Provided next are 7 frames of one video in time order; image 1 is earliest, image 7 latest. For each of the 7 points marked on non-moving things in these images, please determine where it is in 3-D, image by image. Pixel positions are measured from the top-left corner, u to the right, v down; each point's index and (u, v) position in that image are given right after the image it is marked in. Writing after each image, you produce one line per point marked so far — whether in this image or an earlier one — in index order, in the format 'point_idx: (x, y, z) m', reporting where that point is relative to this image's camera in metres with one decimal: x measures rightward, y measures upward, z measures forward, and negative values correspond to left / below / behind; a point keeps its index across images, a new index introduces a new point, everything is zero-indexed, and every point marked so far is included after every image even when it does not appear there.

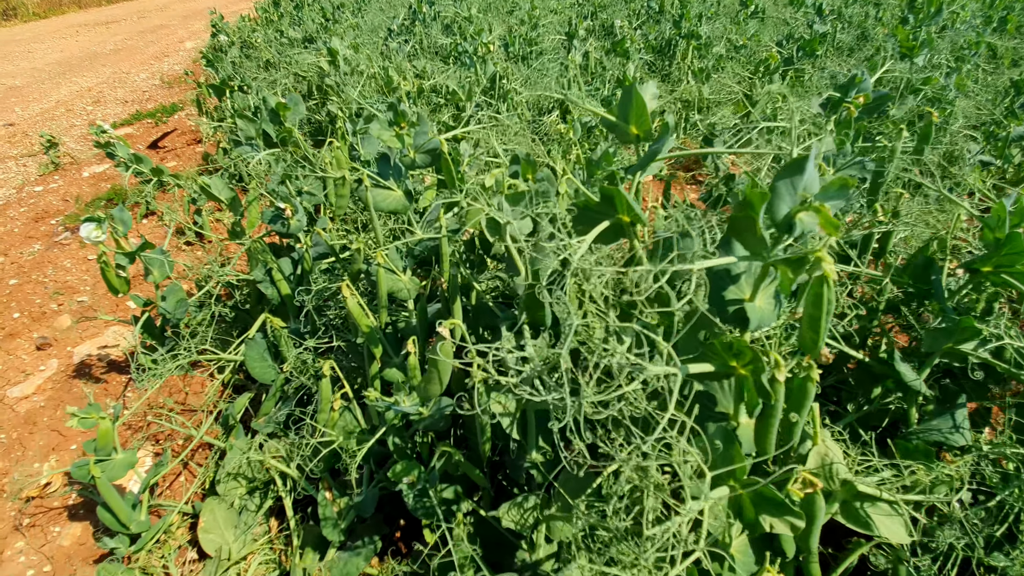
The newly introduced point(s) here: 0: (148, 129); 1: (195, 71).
0: (-3.6, +1.6, +4.8) m
1: (-4.8, +3.3, +7.4) m
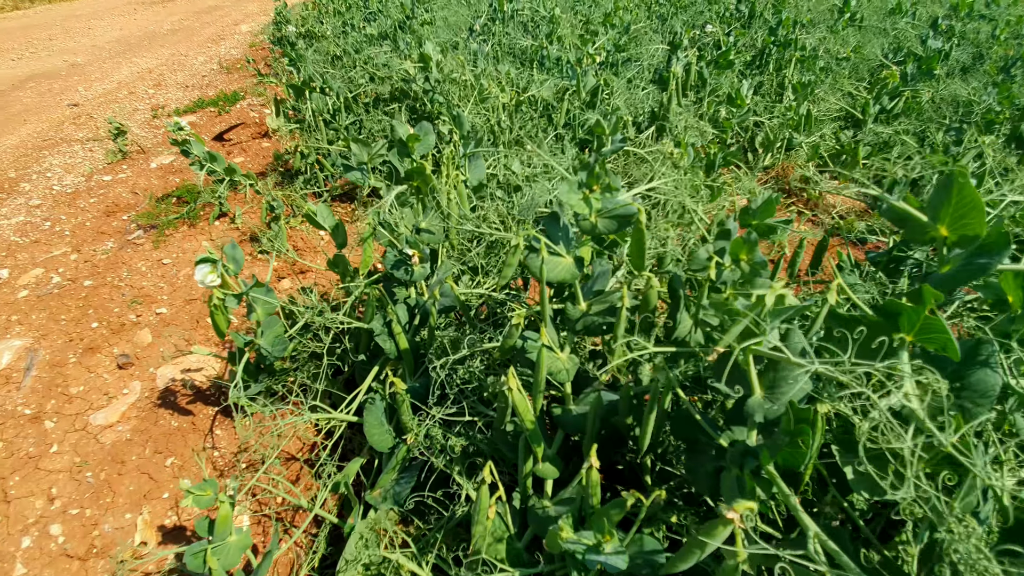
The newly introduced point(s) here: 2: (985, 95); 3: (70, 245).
0: (-2.9, +1.6, +4.8) m
1: (-3.9, +3.5, +7.4) m
2: (+3.0, +1.3, +3.0) m
3: (-2.5, +0.2, +2.8) m
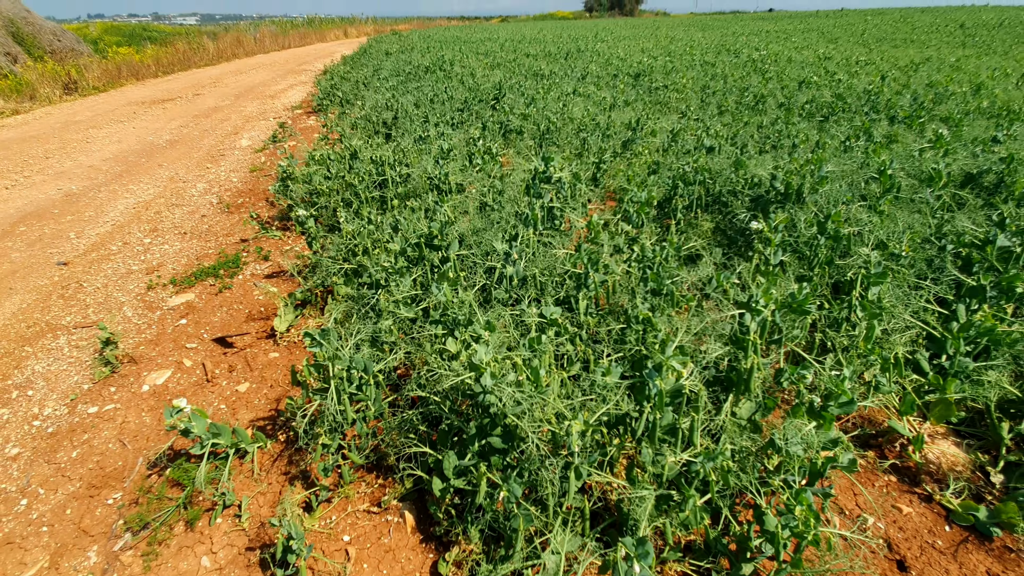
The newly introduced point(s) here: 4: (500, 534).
0: (-2.7, -0.1, +4.4) m
1: (-3.8, +1.4, +7.2) m
2: (+3.2, -0.2, +2.7) m
3: (-2.2, -1.3, +2.3) m
4: (-0.1, -1.1, +2.1) m
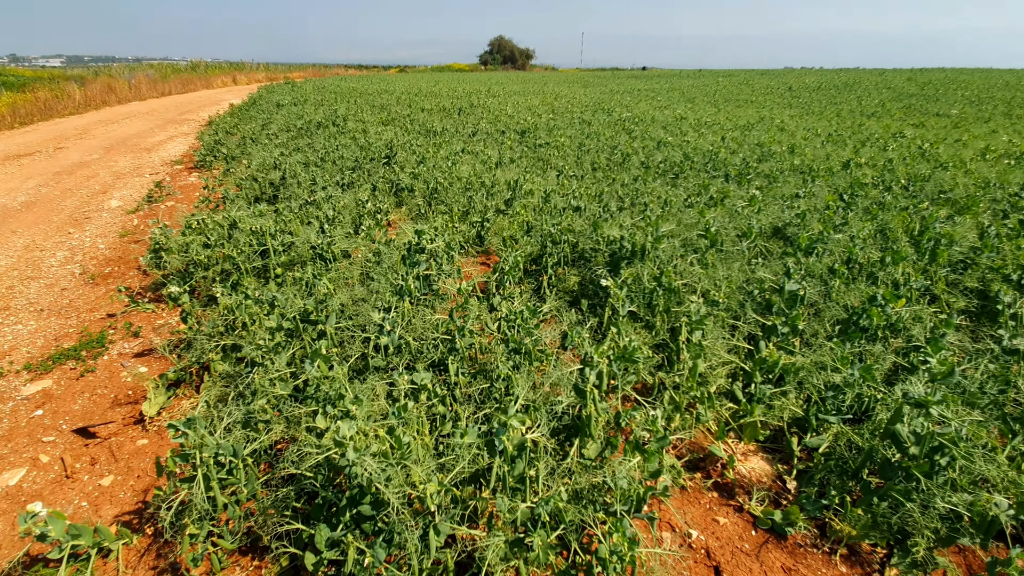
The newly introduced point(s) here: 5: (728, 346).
0: (-3.7, -0.8, +4.1) m
1: (-5.4, +0.4, +6.8) m
2: (+2.4, -0.4, +3.5) m
3: (-2.8, -1.8, +2.1) m
4: (-0.7, -1.5, +2.3) m
5: (+1.6, -0.4, +3.7) m
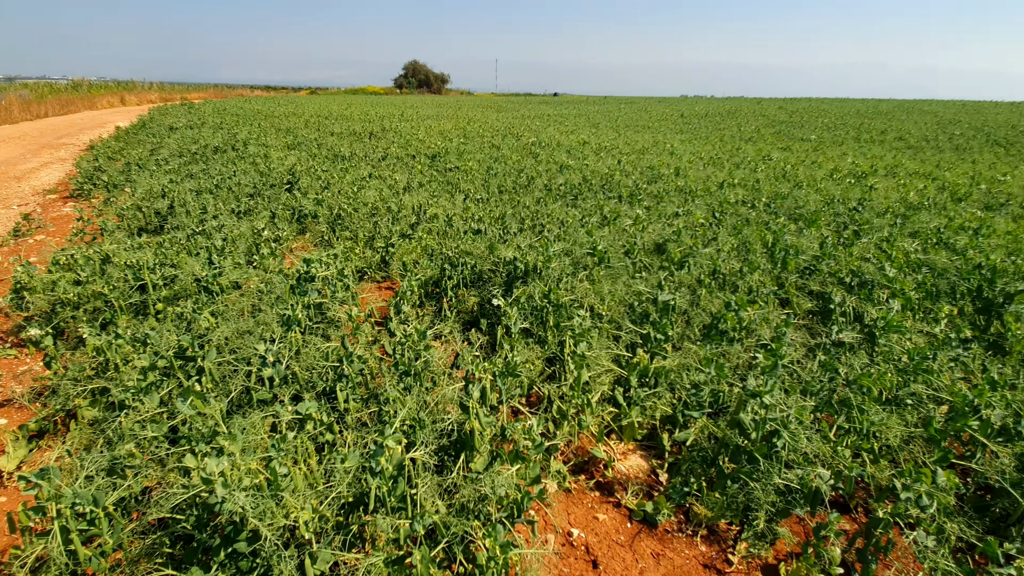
0: (-4.5, -1.2, +3.6) m
1: (-6.6, -0.2, +6.0) m
2: (+1.6, -0.5, +3.9) m
3: (-3.3, -2.0, +1.7) m
4: (-1.2, -1.6, +2.2) m
5: (+0.8, -0.6, +4.0) m
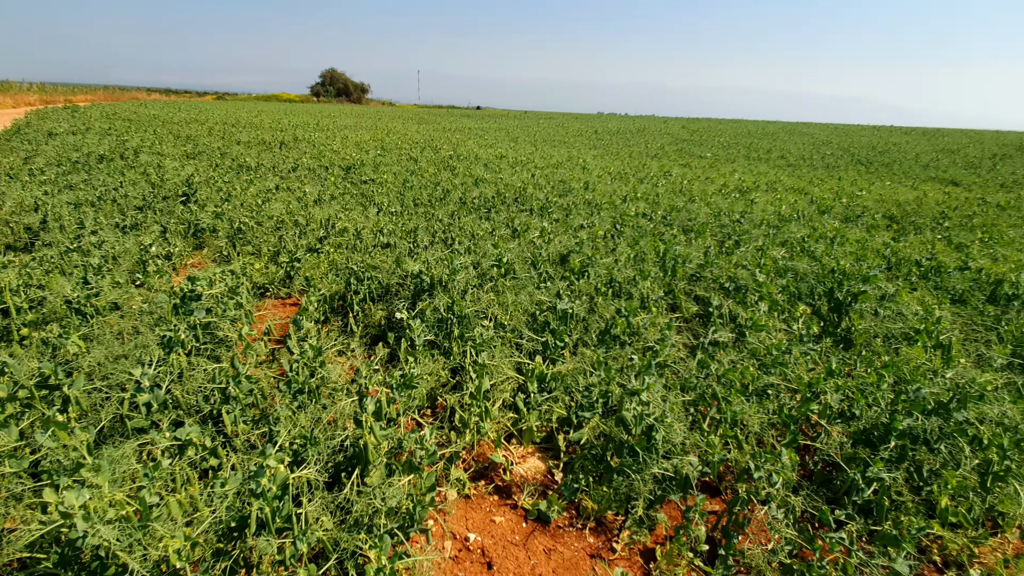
0: (-5.2, -1.4, +3.0) m
1: (-7.6, -0.5, +5.1) m
2: (+0.8, -0.5, +4.2) m
3: (-3.7, -2.2, +1.3) m
4: (-1.7, -1.7, +2.1) m
5: (0.0, -0.6, +4.2) m
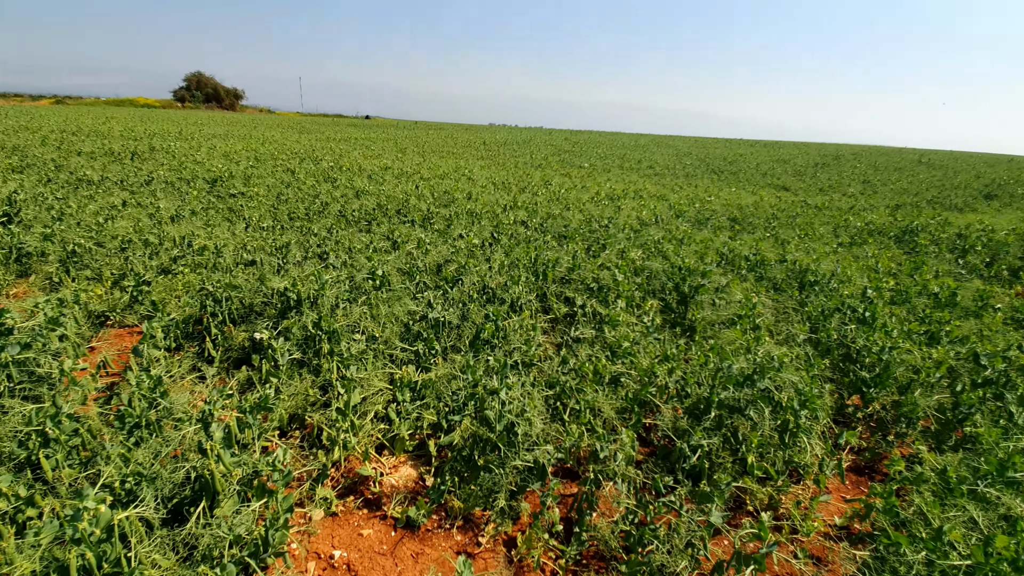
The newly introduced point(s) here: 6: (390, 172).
0: (-5.9, -1.8, +2.0) m
1: (-8.8, -1.0, +3.6) m
2: (-0.4, -0.6, +4.4) m
3: (-4.0, -2.4, +0.6) m
4: (-2.3, -1.8, +1.8) m
5: (-1.1, -0.8, +4.2) m
6: (-3.6, +3.4, +14.4) m
